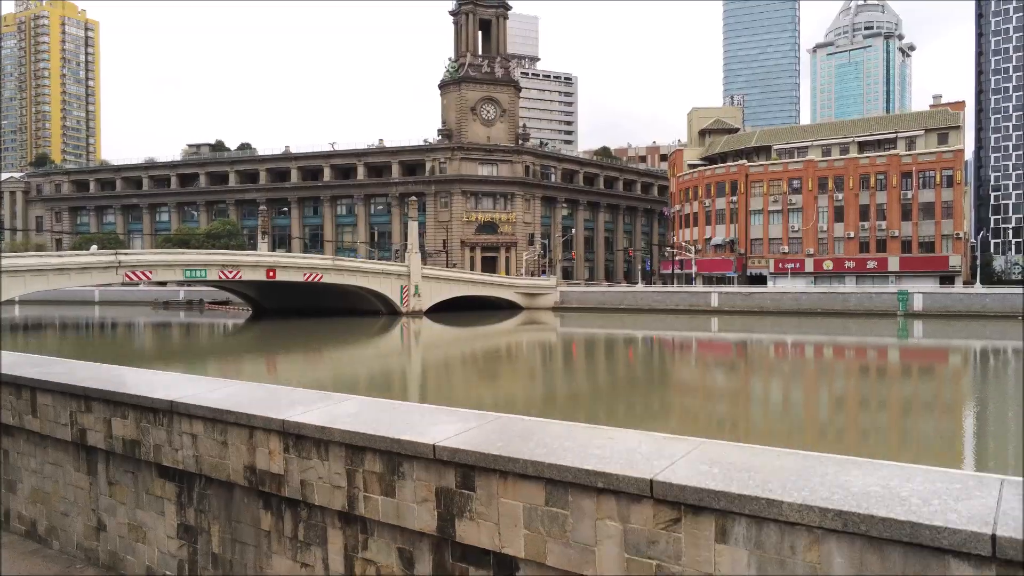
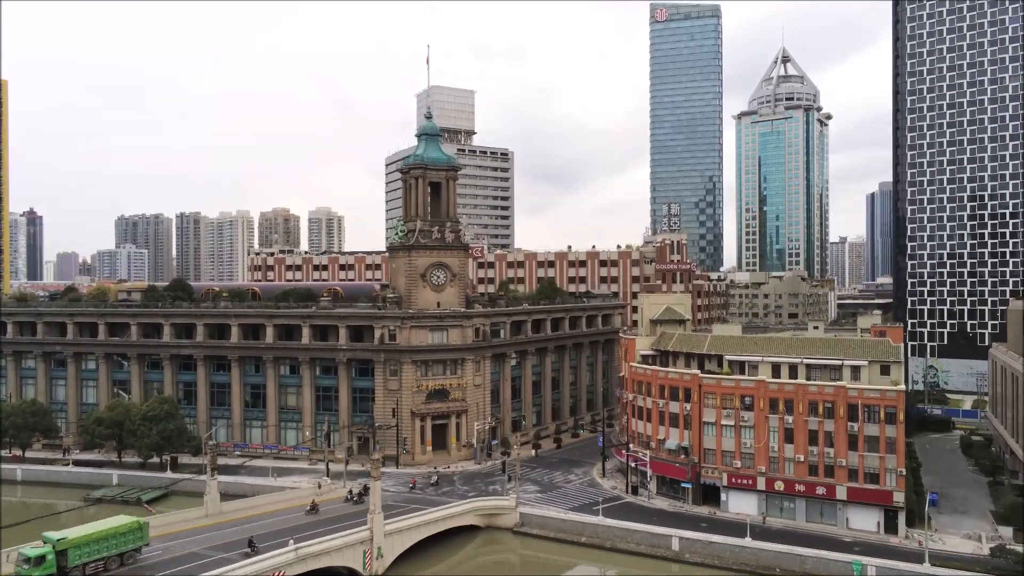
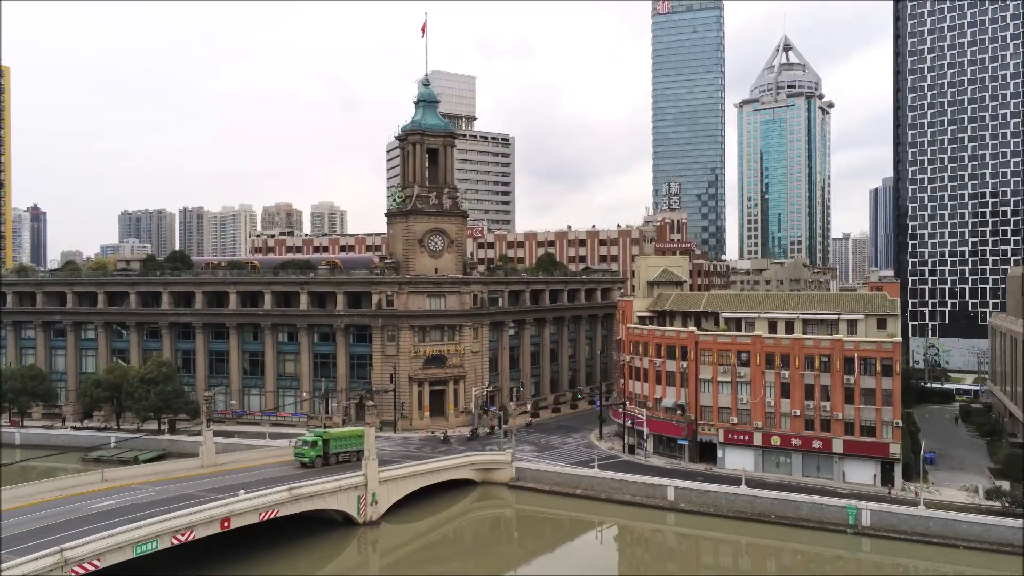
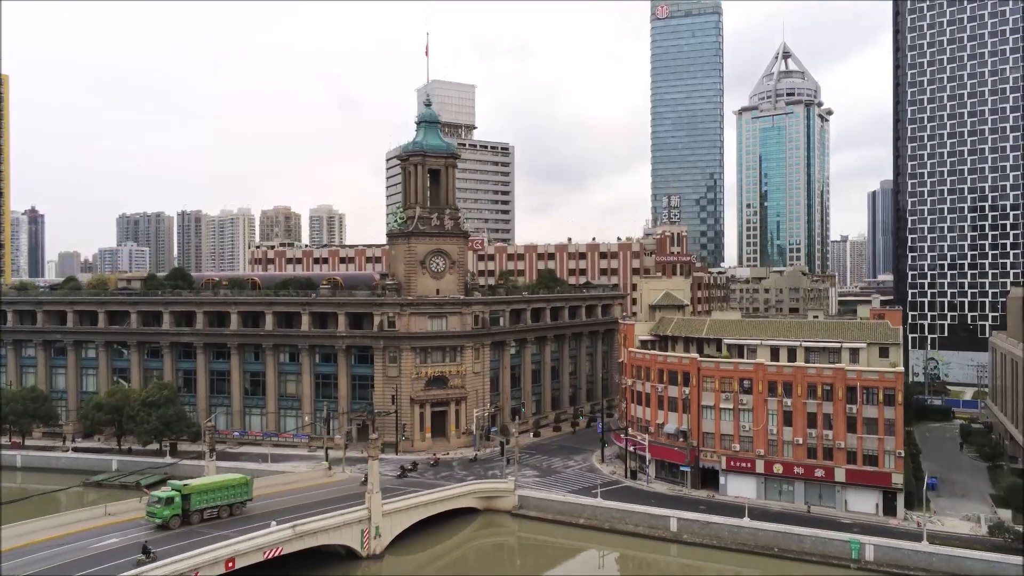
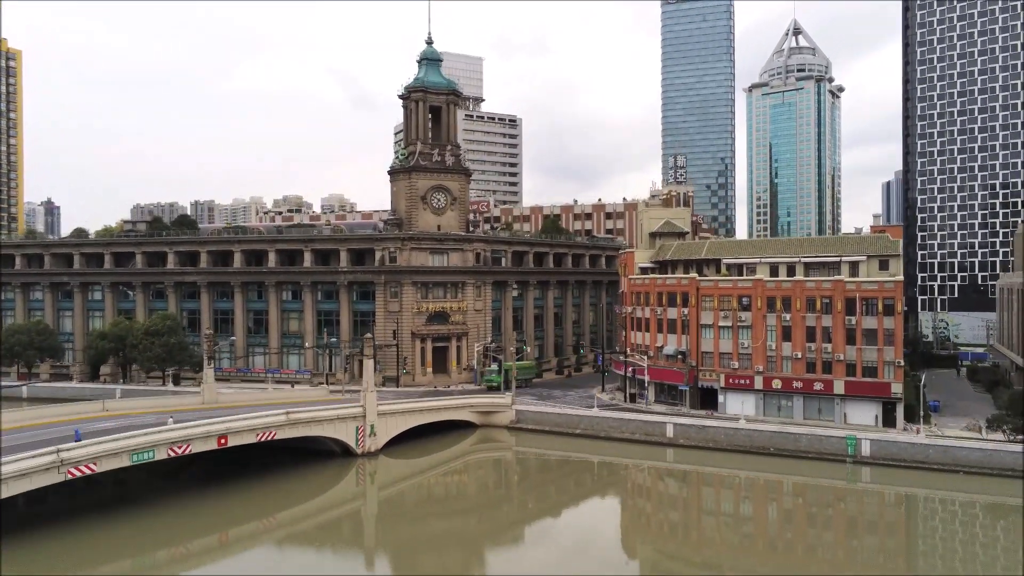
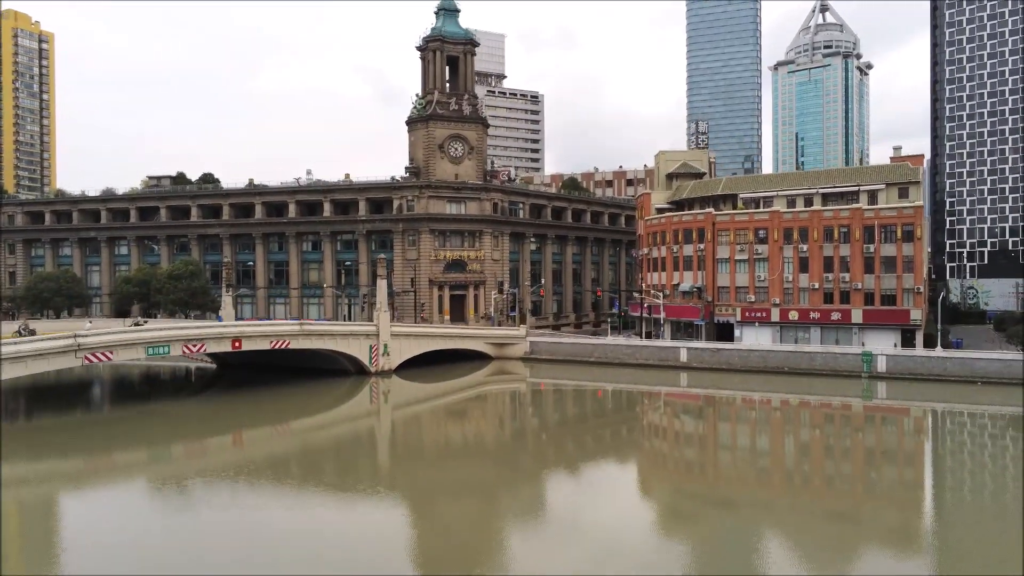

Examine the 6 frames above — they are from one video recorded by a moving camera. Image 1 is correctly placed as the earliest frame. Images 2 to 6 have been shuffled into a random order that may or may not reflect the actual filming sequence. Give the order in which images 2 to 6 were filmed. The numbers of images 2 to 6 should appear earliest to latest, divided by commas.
6, 5, 3, 4, 2
